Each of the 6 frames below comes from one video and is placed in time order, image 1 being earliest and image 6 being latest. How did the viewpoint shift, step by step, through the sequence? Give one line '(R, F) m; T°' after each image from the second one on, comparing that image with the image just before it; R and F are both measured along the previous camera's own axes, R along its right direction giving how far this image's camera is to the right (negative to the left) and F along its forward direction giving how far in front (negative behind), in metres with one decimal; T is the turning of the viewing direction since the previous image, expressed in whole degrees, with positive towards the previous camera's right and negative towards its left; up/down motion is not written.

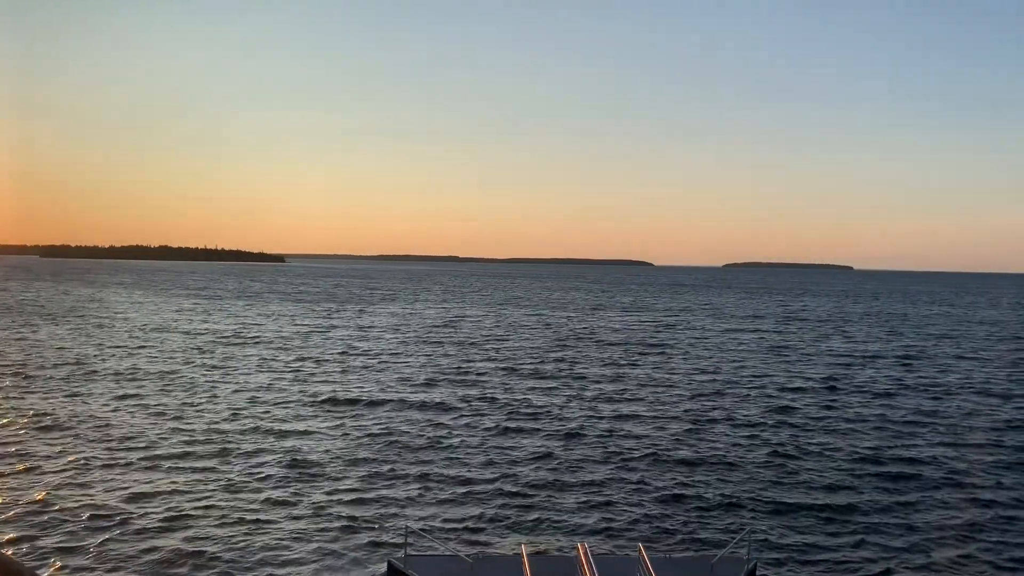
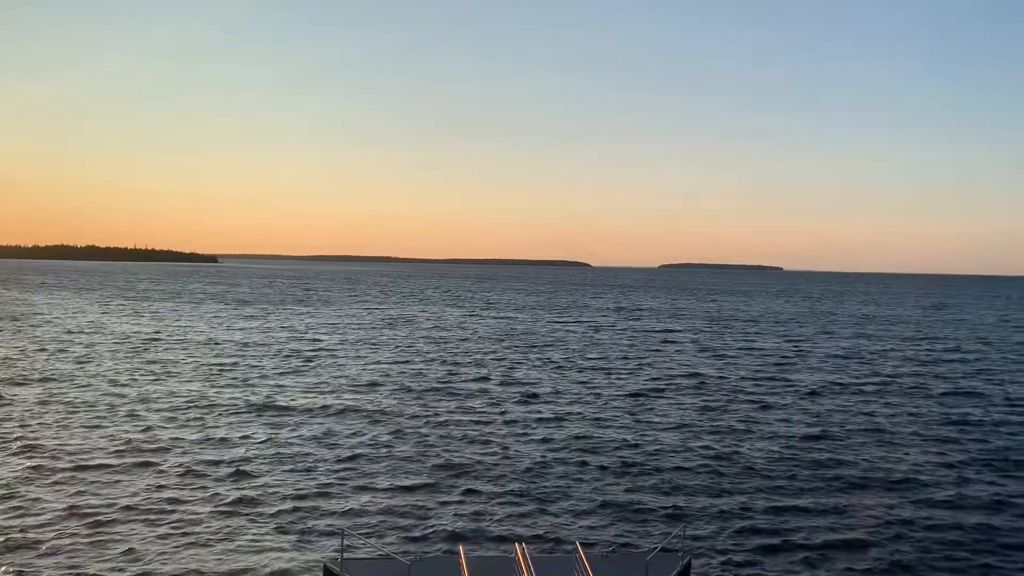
(+0.4, +1.2) m; +4°
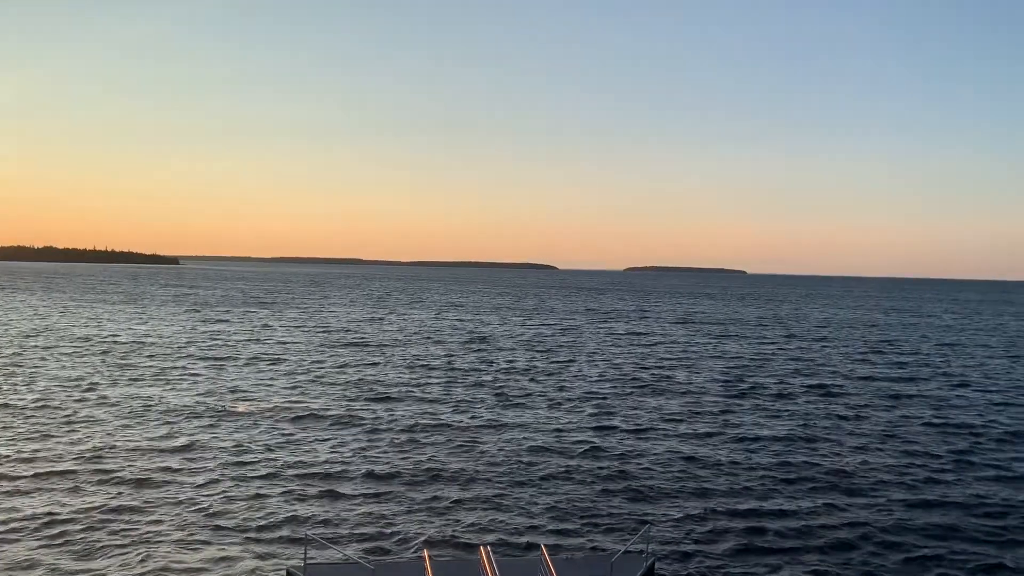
(0.0, +0.2) m; +2°
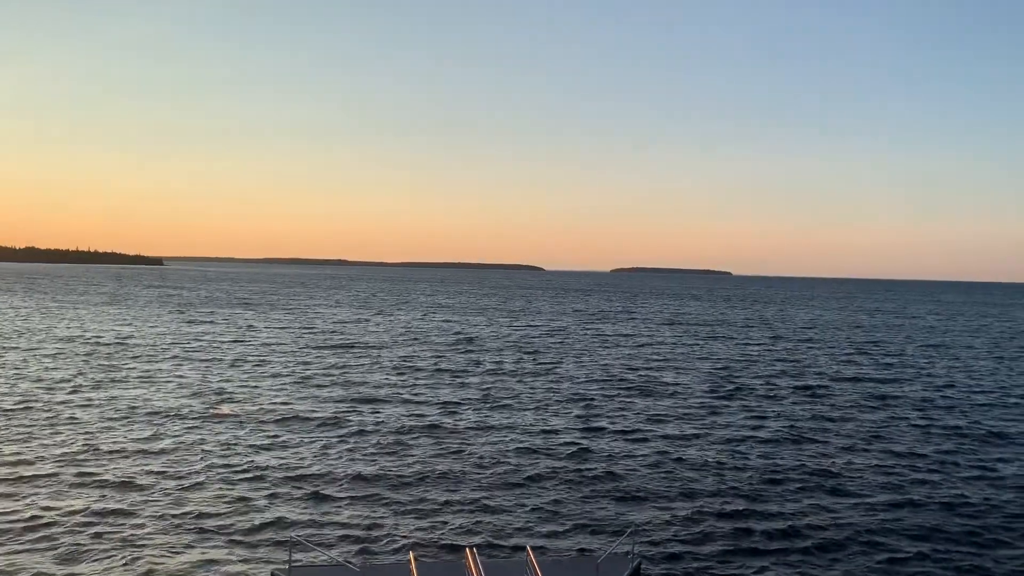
(+3.5, -0.7) m; -12°
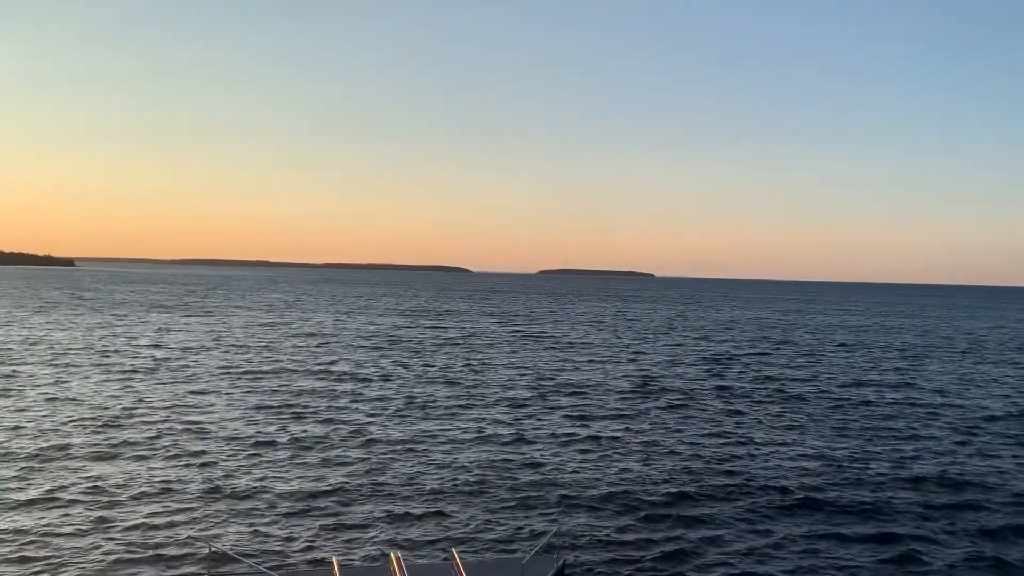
(+1.0, +0.1) m; +2°
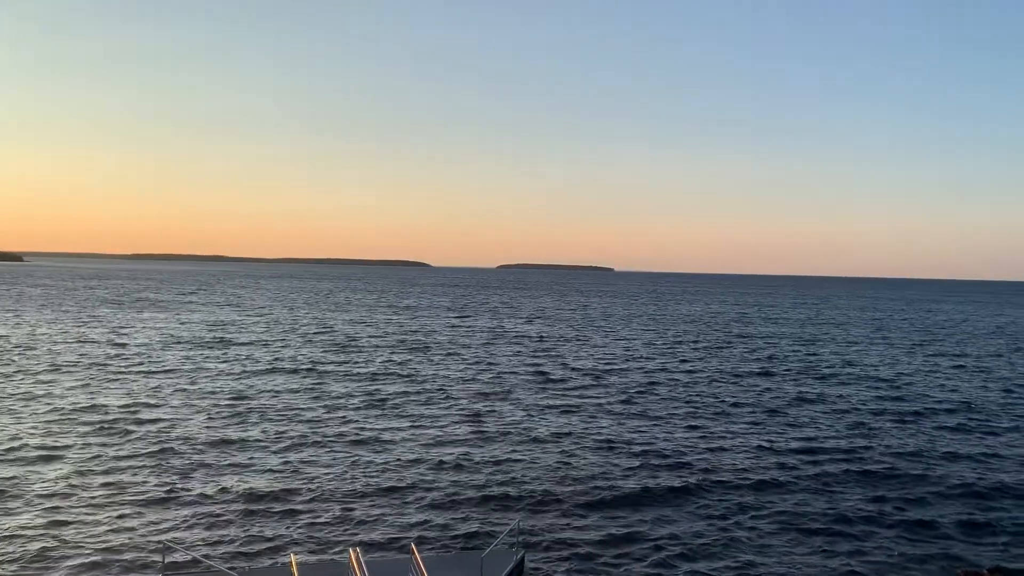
(+0.1, 0.0) m; +3°
